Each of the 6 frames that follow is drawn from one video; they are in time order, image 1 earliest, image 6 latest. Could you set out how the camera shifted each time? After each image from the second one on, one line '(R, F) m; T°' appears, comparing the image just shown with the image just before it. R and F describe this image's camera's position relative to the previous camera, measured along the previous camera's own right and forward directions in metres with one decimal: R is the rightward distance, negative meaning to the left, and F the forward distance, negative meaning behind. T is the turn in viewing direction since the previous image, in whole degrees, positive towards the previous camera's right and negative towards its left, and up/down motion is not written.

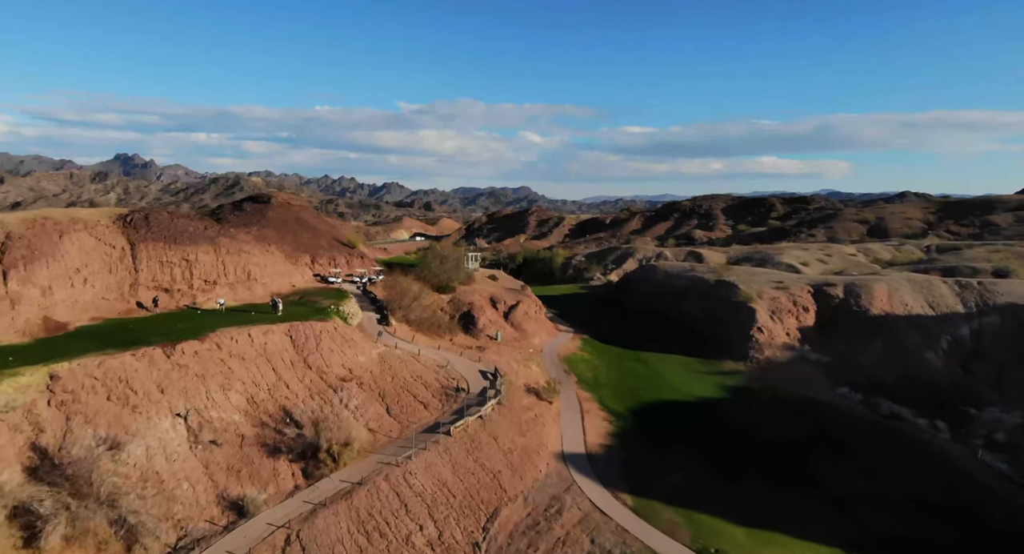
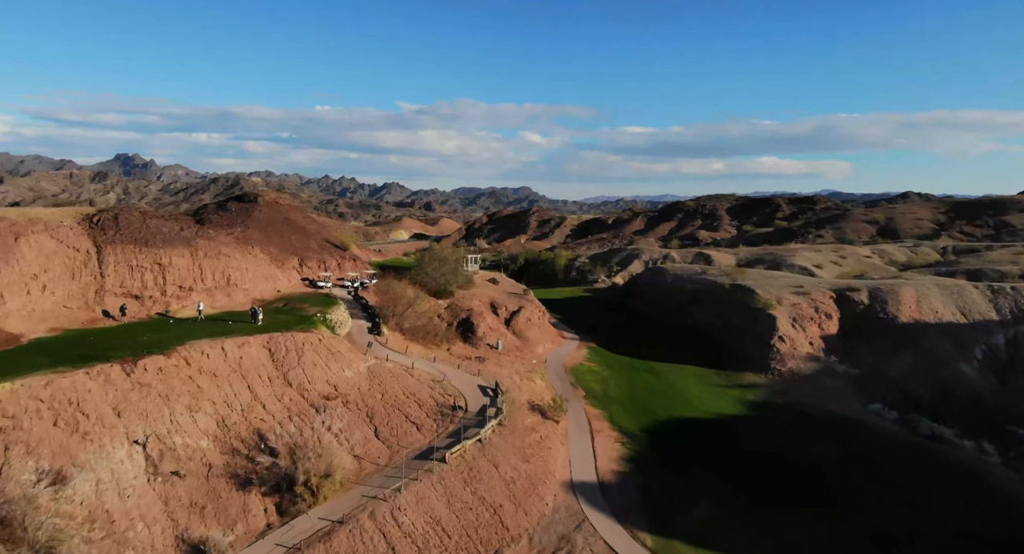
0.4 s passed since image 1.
(-0.1, +3.1) m; 0°
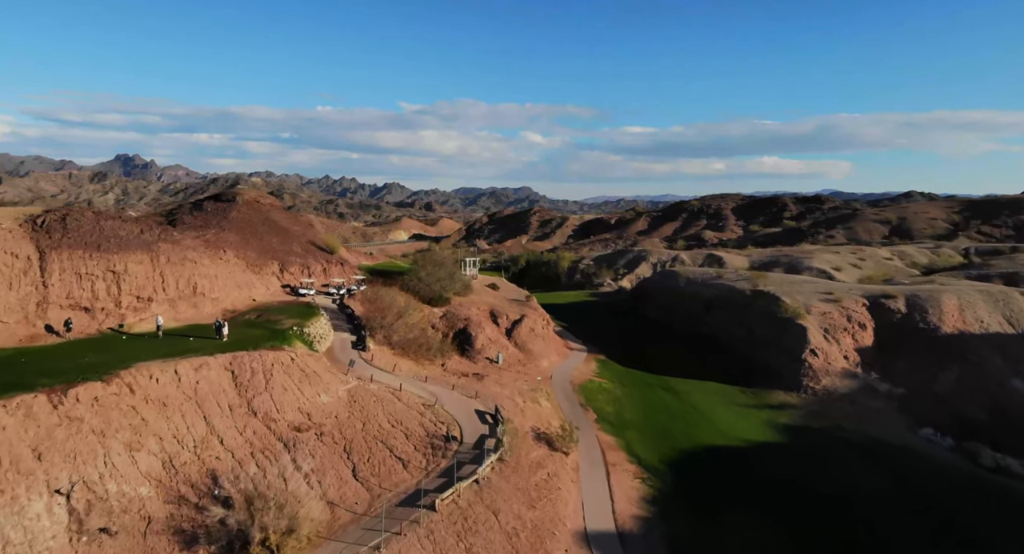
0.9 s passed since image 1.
(-0.1, +4.1) m; 0°
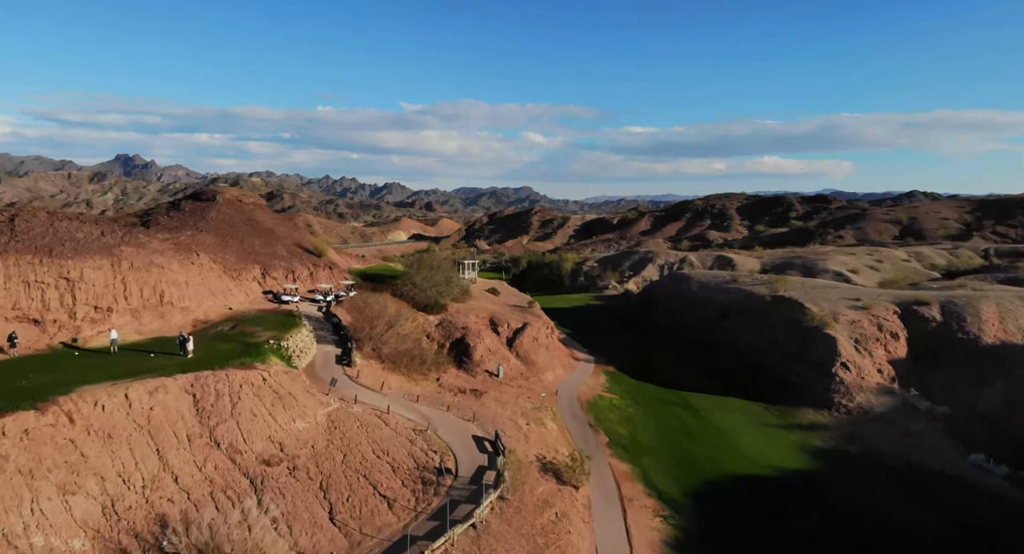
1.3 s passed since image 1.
(-0.1, +3.2) m; 0°
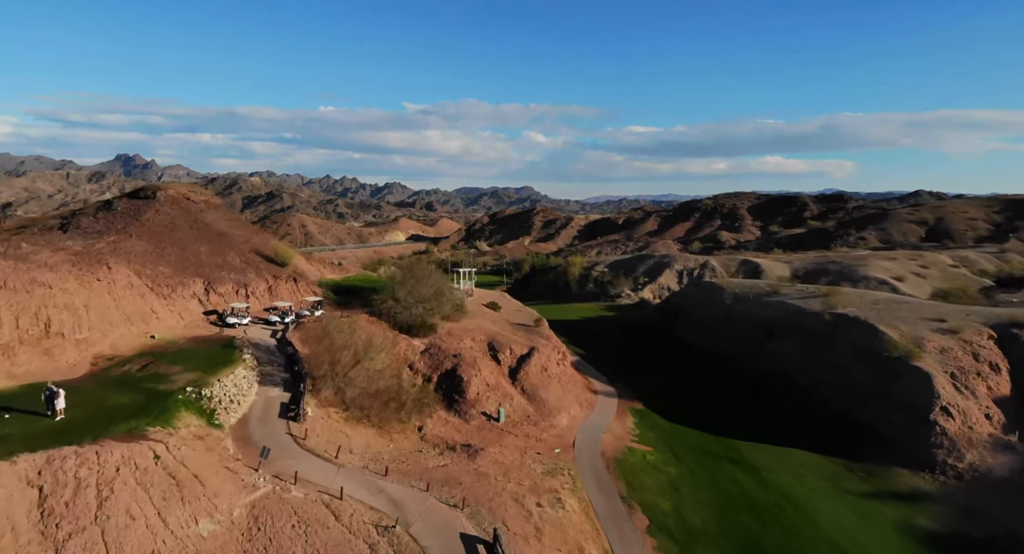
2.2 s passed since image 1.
(-0.1, +7.4) m; 0°
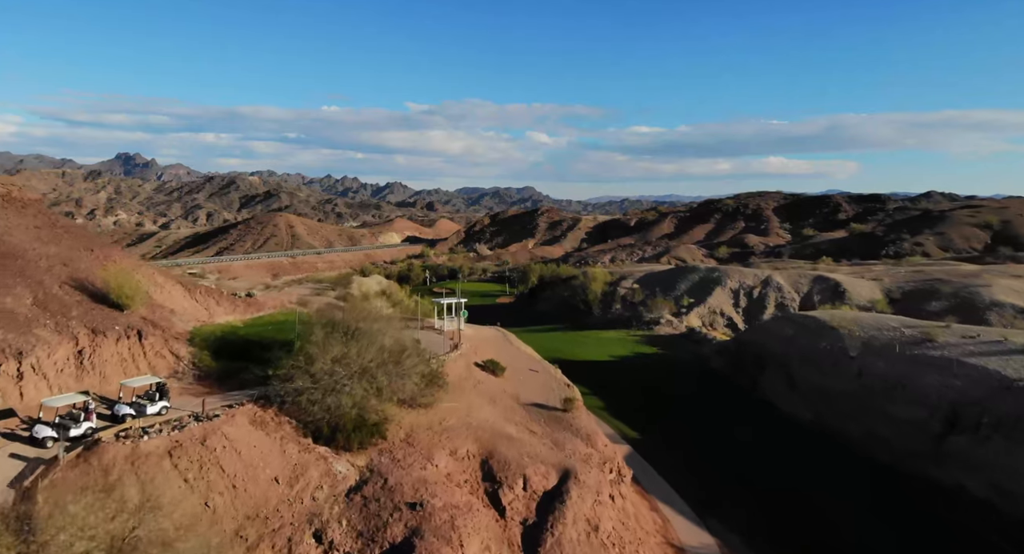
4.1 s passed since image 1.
(-0.3, +15.4) m; 0°
